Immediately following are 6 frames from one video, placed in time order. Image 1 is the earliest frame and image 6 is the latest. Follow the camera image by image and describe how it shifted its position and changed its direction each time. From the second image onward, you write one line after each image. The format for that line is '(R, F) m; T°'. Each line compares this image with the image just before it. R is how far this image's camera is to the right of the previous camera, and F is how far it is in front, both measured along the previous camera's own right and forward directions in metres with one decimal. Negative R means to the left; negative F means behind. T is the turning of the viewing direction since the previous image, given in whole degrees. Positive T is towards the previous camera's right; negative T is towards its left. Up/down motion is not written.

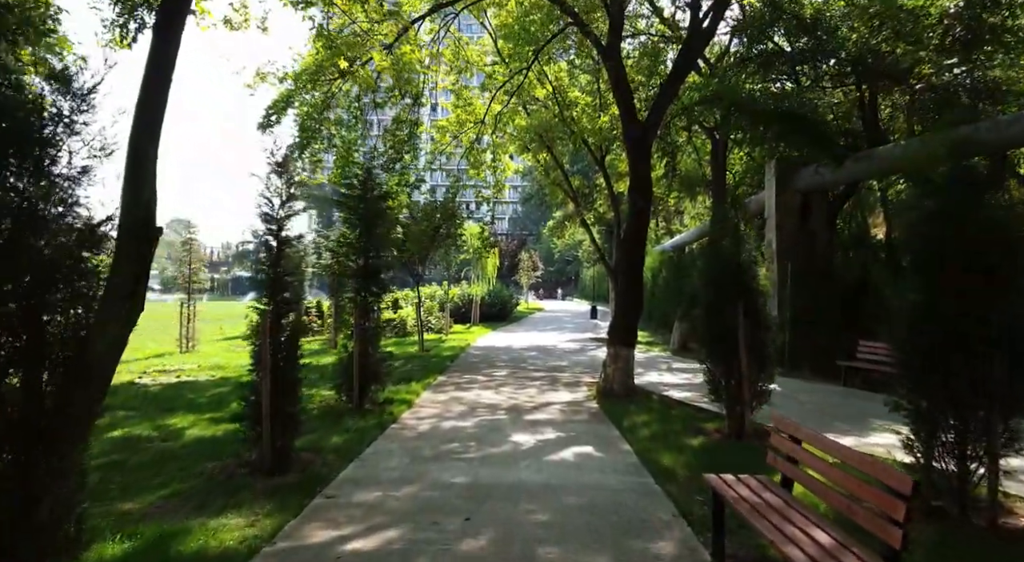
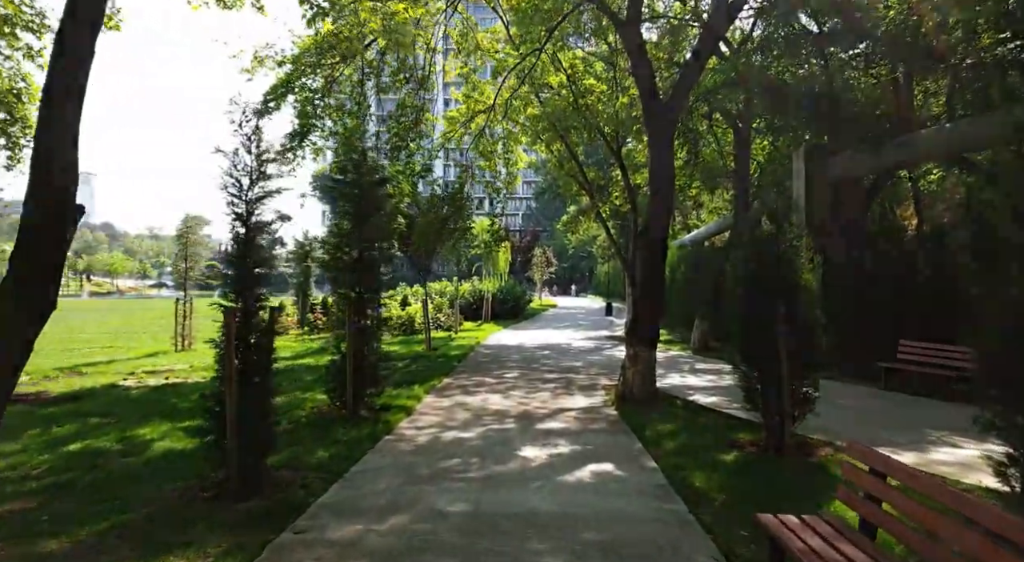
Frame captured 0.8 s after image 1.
(+0.1, +0.8) m; -1°
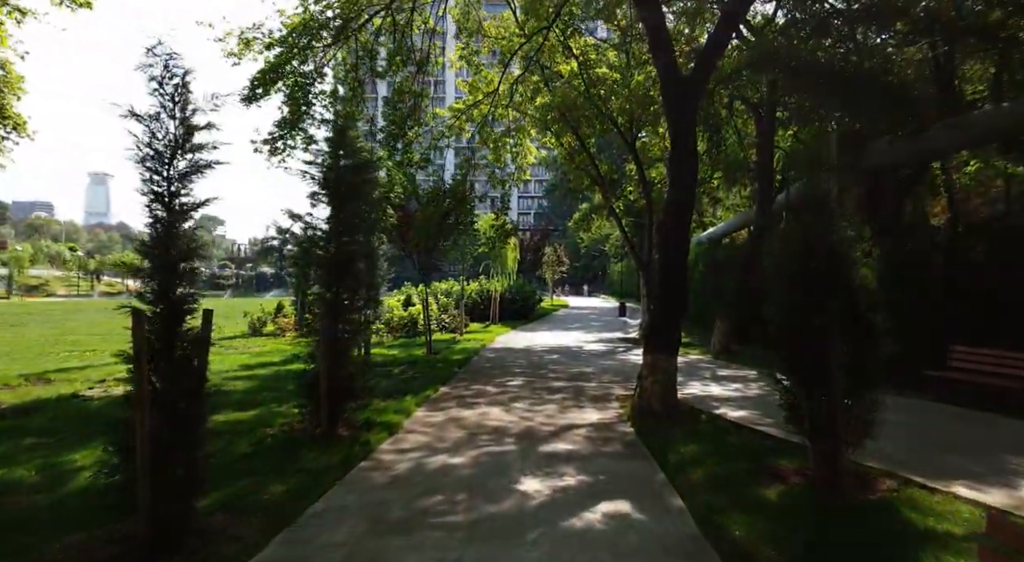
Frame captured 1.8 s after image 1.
(+0.1, +1.0) m; -1°
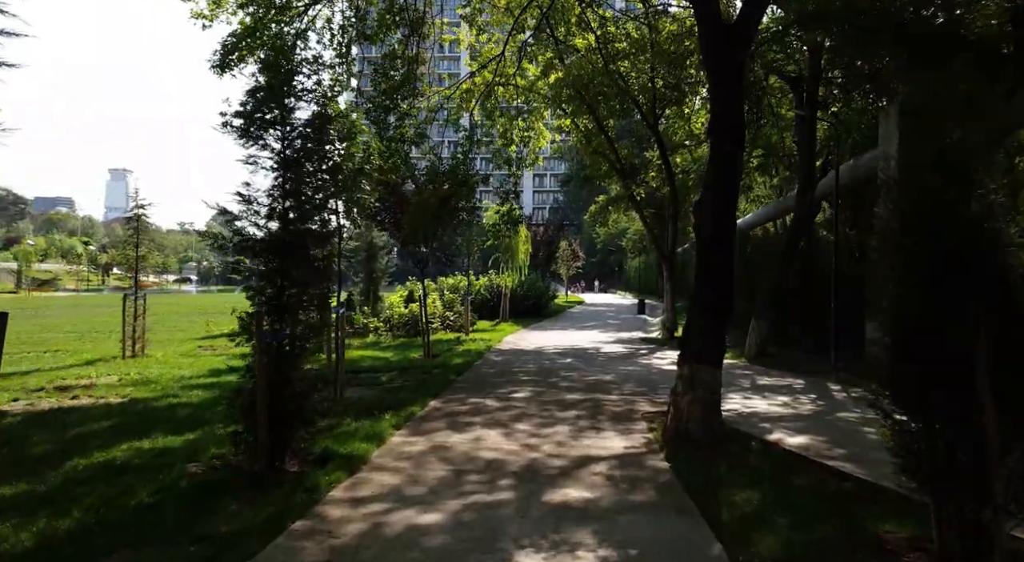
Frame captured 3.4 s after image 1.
(+0.2, +1.6) m; -2°
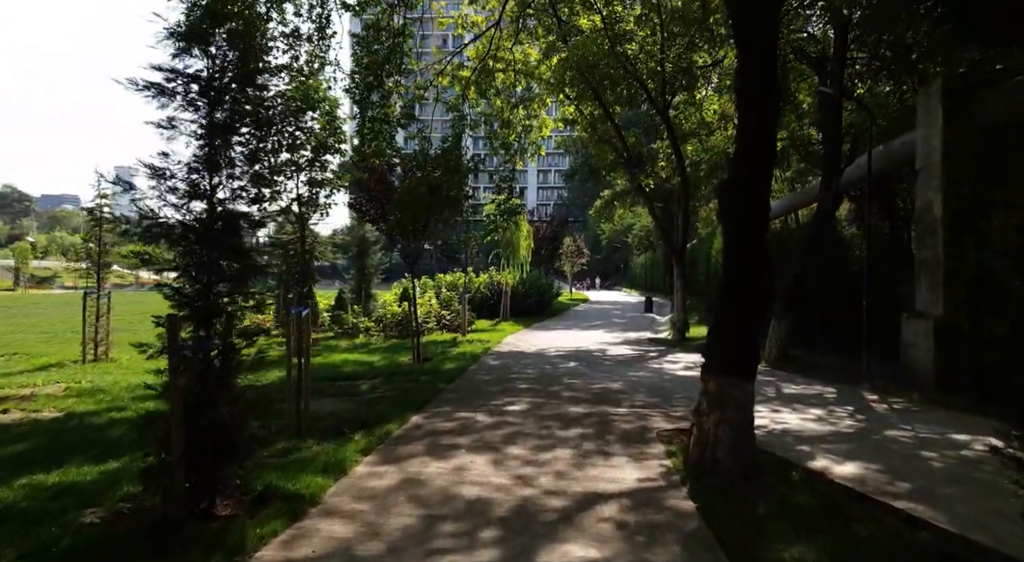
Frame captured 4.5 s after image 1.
(+0.1, +1.1) m; 0°
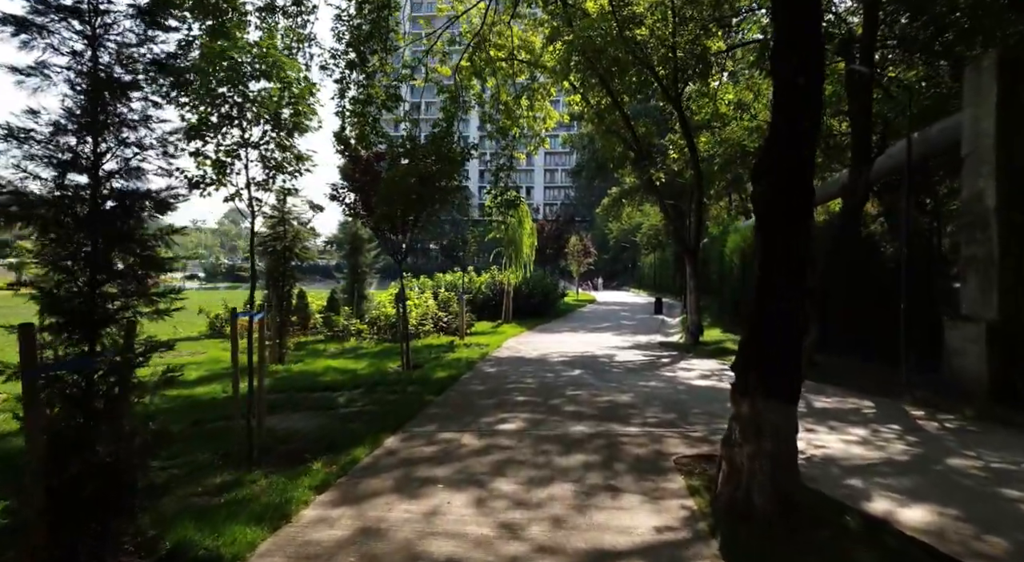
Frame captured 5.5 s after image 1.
(+0.2, +1.0) m; -1°
